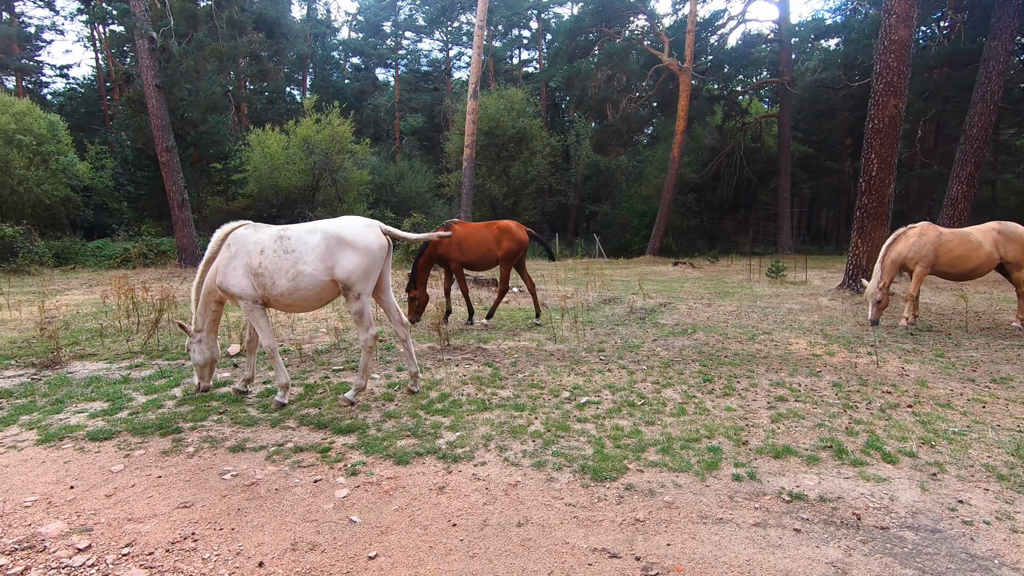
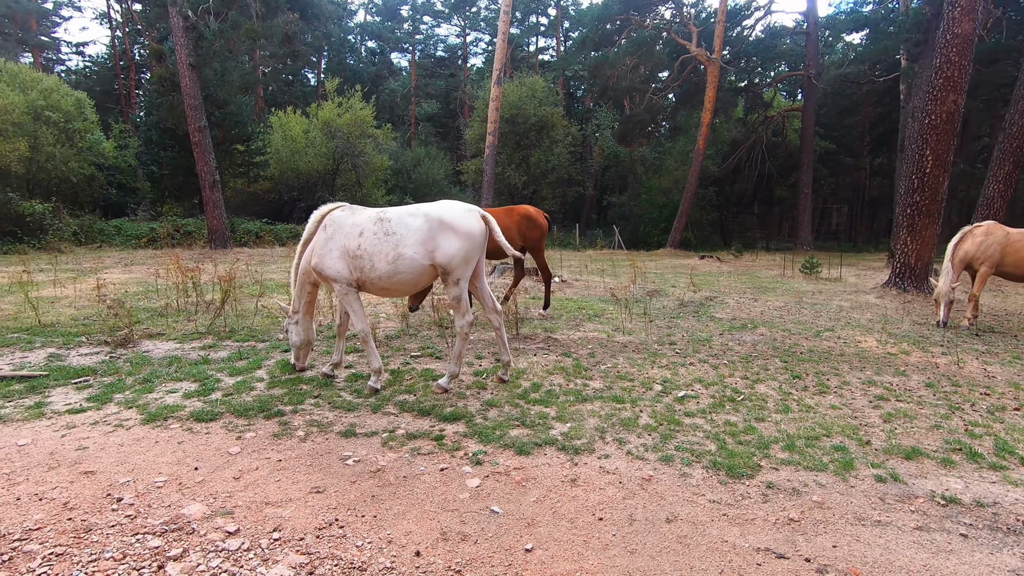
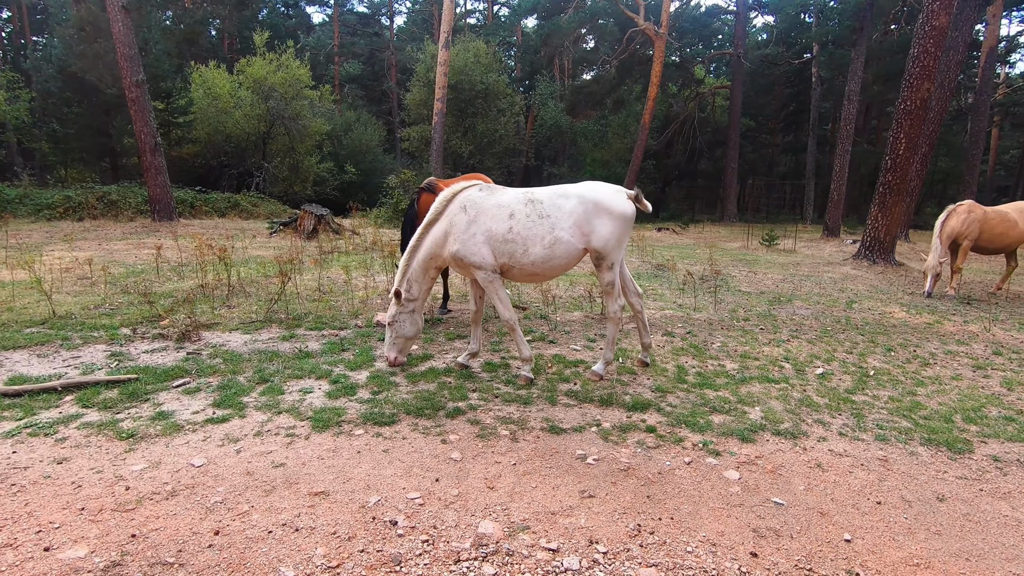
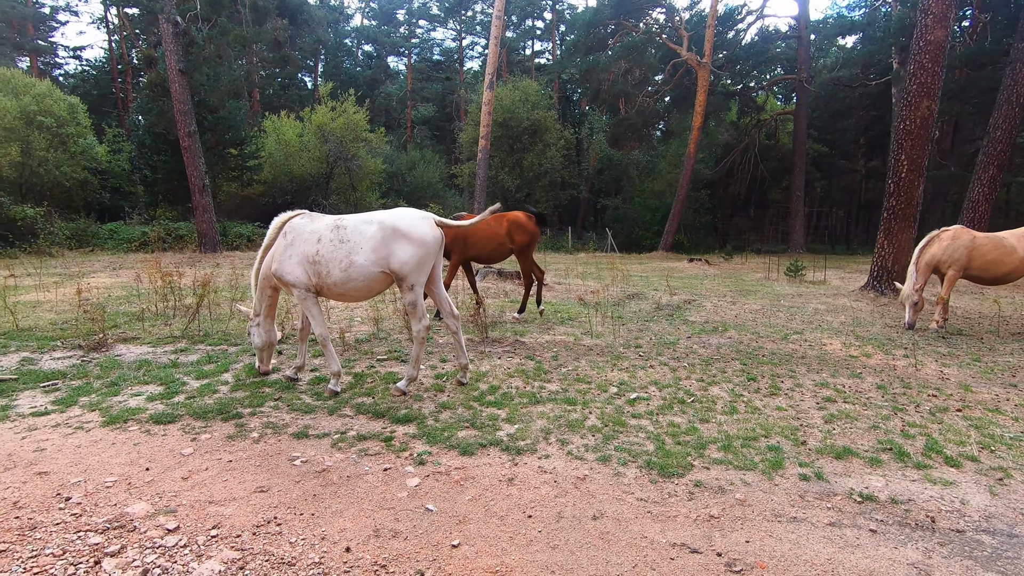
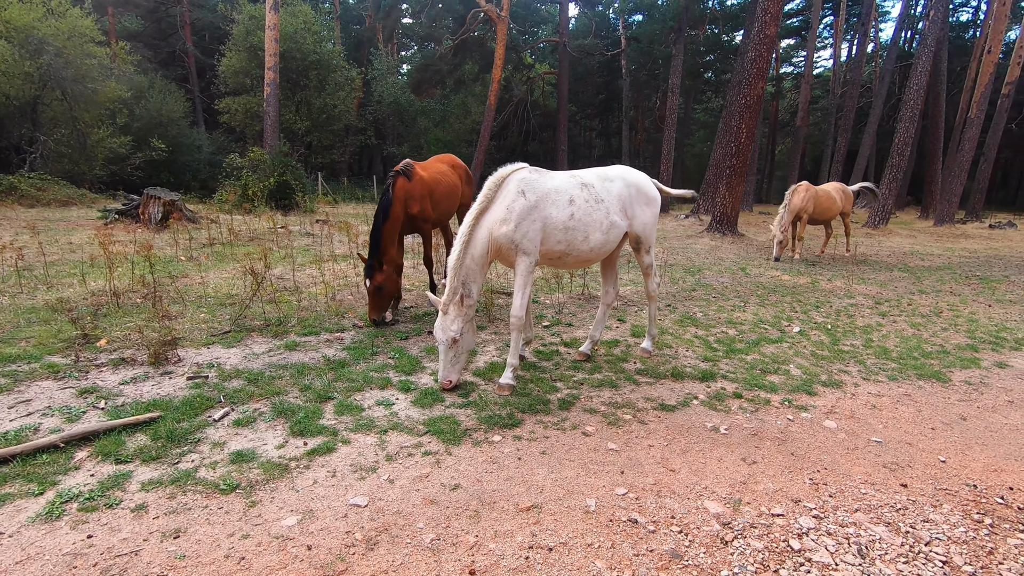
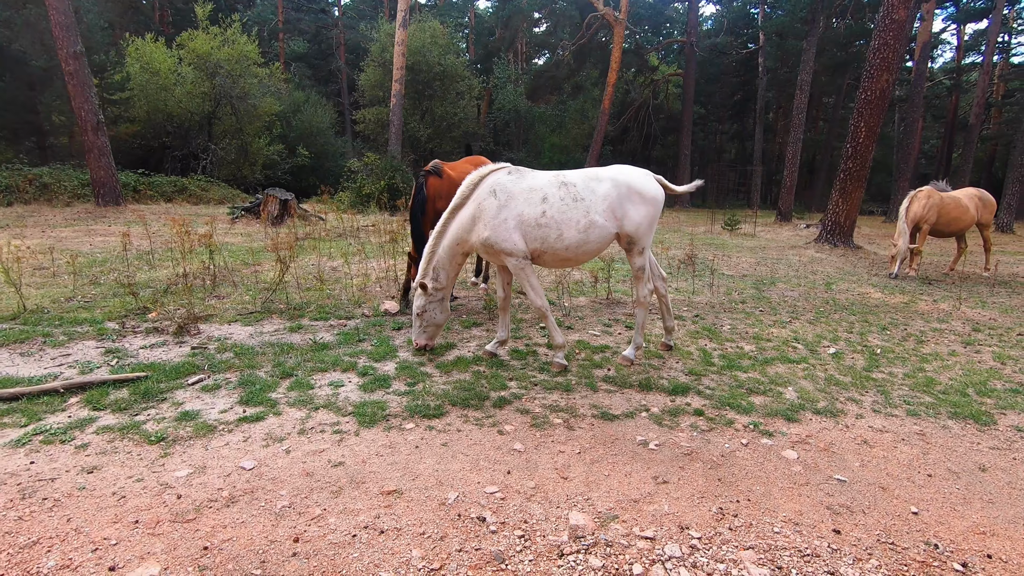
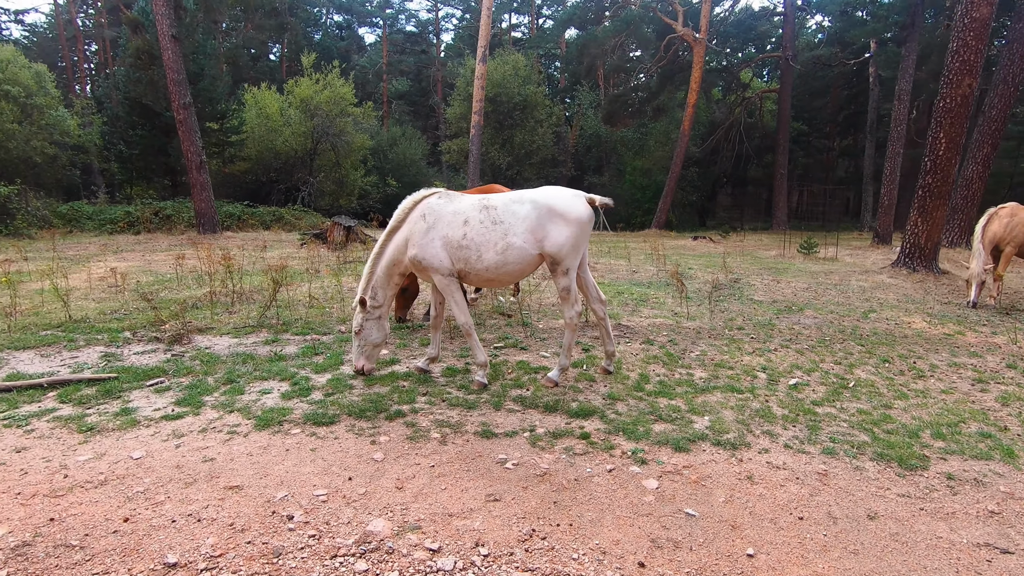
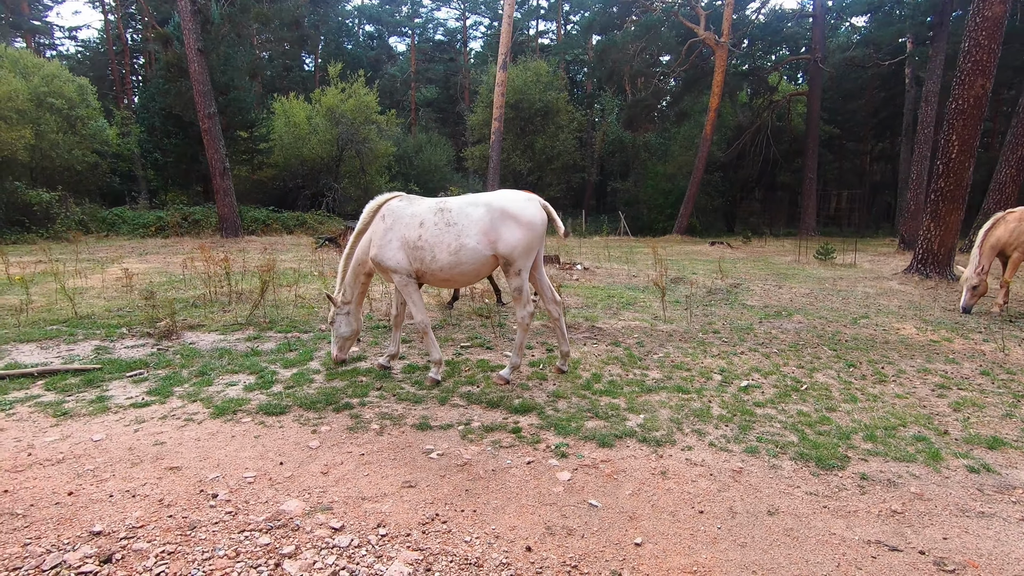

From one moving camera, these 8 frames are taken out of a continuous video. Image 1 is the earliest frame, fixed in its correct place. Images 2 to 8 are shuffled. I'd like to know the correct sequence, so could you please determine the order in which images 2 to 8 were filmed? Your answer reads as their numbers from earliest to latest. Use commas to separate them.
4, 2, 8, 7, 3, 6, 5
